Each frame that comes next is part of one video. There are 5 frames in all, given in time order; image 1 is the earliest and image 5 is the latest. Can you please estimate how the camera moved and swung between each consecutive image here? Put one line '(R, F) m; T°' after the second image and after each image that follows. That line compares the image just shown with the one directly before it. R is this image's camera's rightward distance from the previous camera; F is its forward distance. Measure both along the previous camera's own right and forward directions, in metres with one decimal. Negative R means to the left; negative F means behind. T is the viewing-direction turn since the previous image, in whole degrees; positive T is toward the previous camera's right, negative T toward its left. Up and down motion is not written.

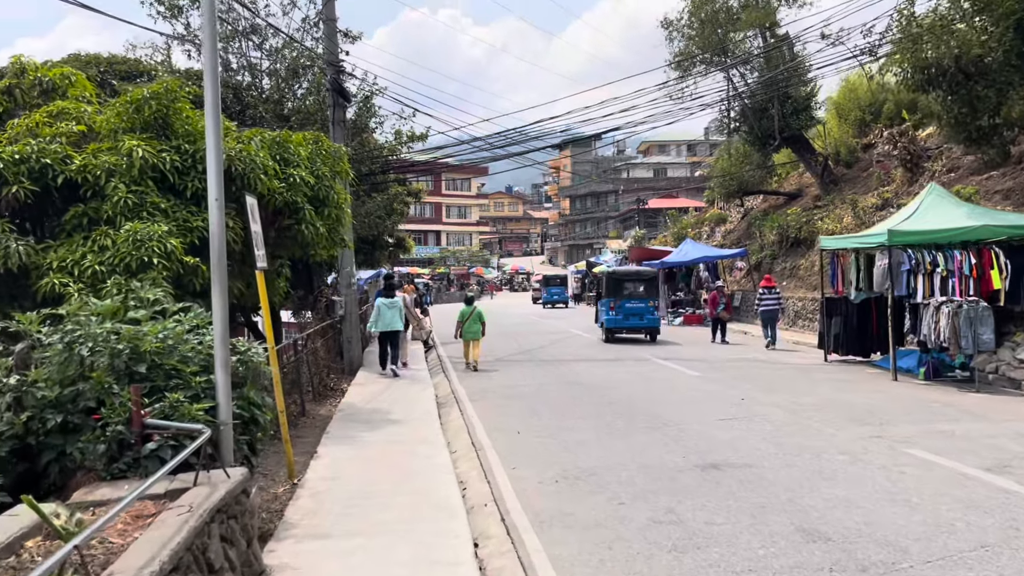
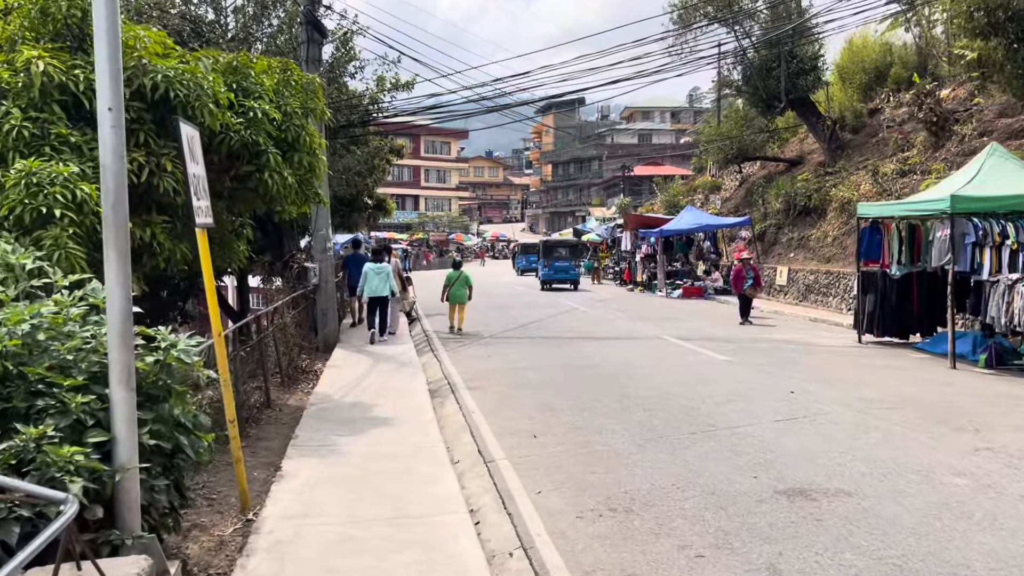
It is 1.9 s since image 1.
(-0.3, +1.7) m; +2°
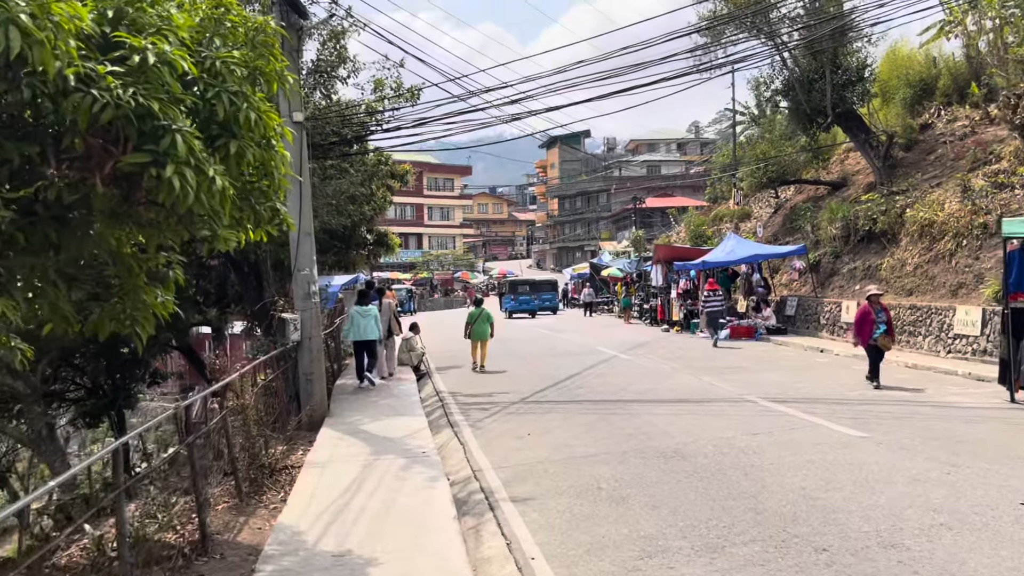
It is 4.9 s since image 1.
(-0.4, +3.0) m; 0°
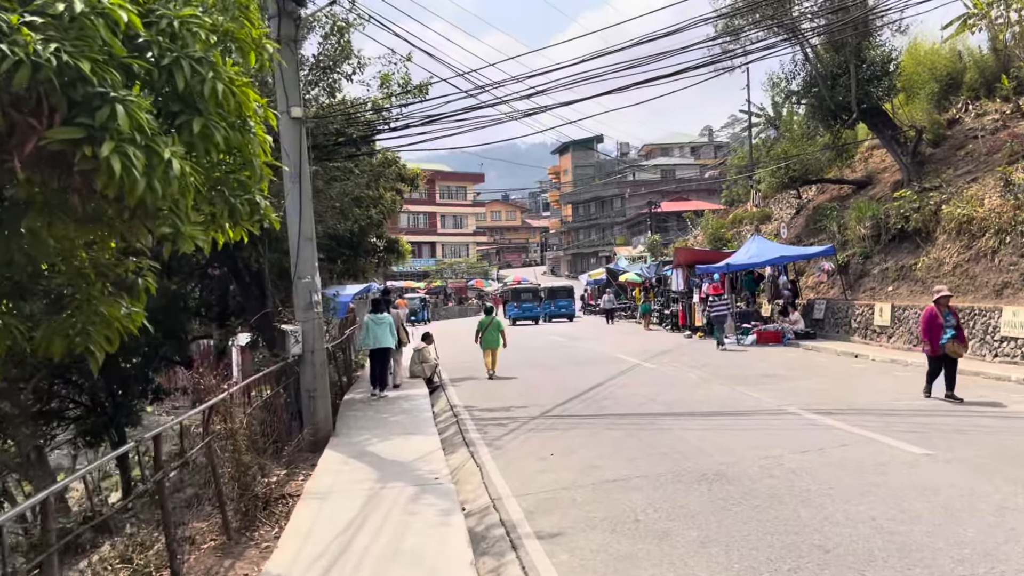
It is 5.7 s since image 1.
(0.0, +0.8) m; -1°
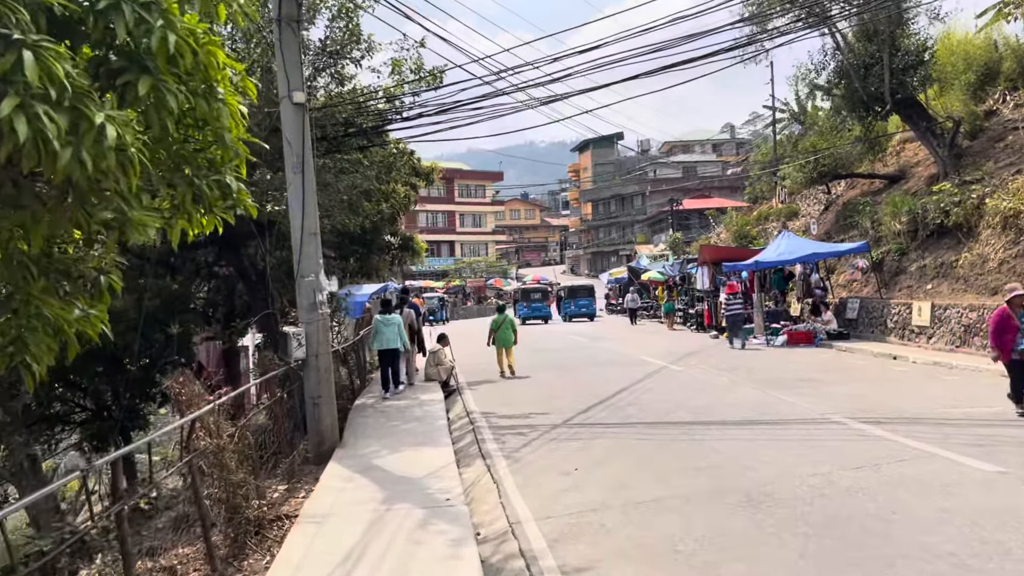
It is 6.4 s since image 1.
(0.0, +0.7) m; -1°
